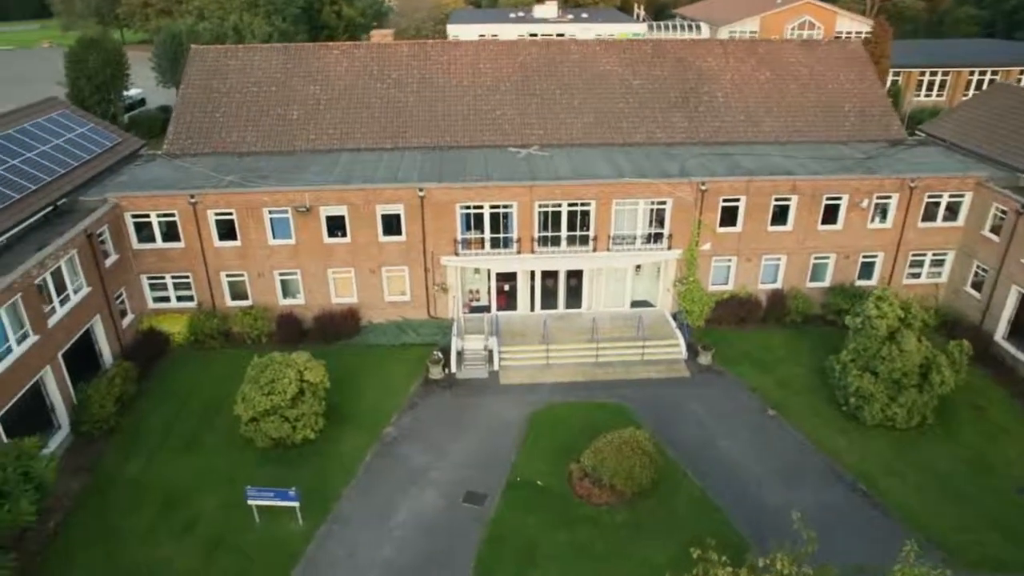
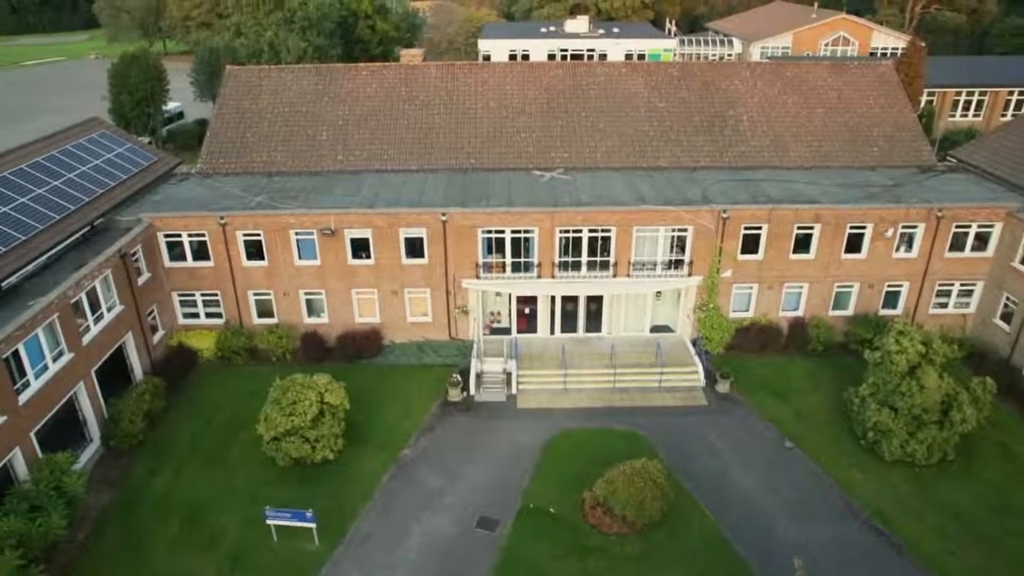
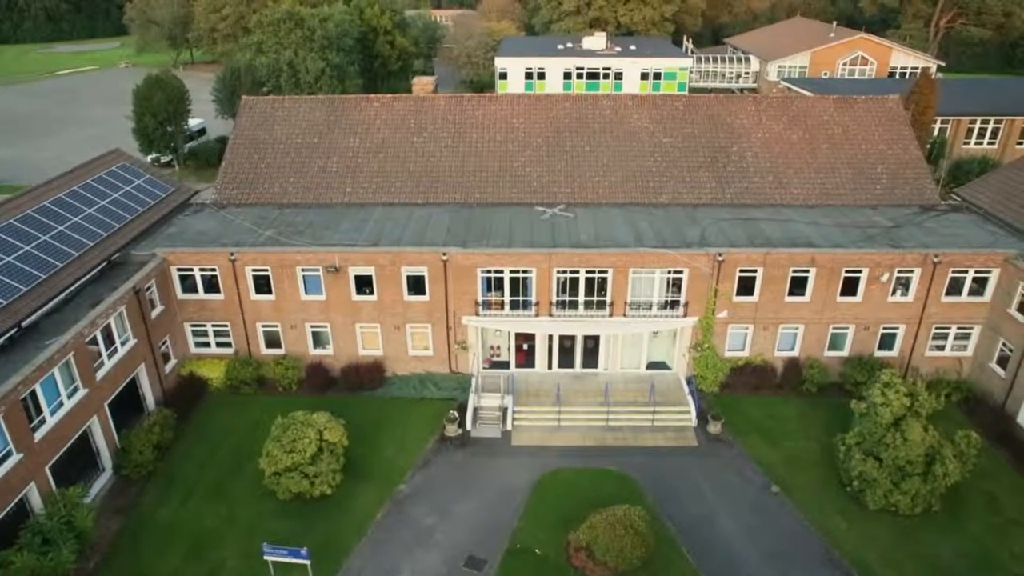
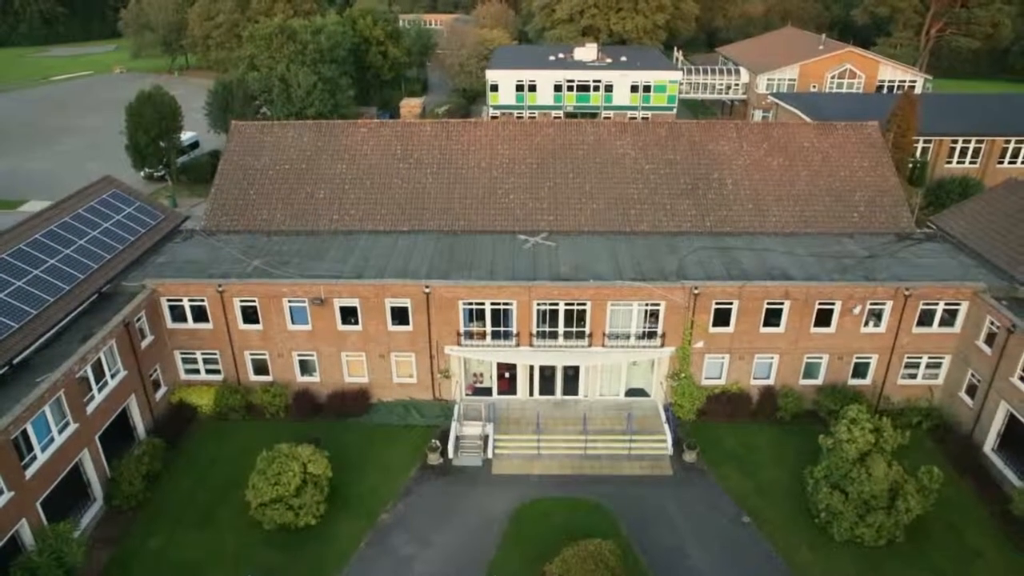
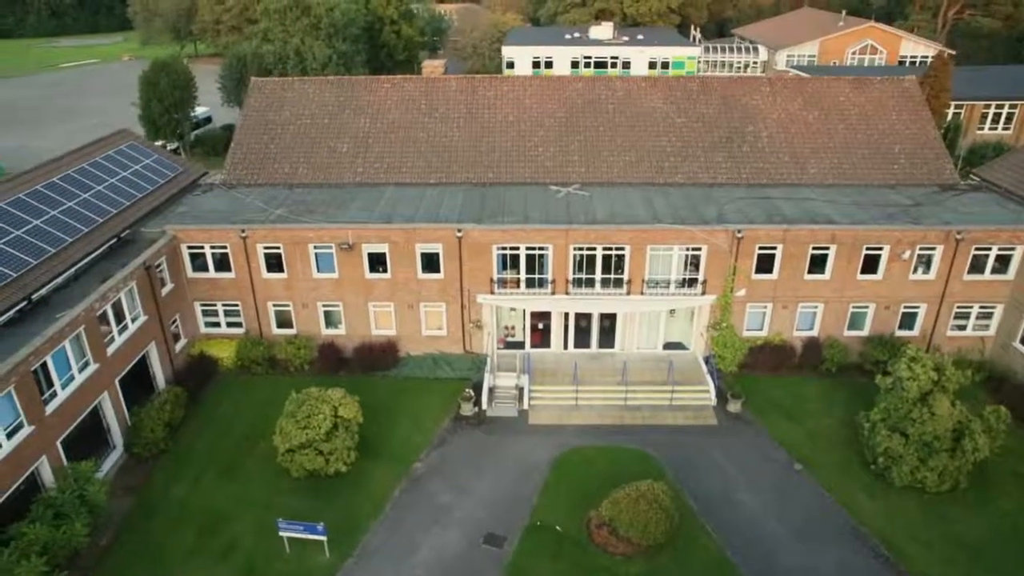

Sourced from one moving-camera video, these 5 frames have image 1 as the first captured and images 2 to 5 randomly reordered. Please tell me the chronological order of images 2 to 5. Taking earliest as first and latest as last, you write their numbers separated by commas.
2, 5, 3, 4
